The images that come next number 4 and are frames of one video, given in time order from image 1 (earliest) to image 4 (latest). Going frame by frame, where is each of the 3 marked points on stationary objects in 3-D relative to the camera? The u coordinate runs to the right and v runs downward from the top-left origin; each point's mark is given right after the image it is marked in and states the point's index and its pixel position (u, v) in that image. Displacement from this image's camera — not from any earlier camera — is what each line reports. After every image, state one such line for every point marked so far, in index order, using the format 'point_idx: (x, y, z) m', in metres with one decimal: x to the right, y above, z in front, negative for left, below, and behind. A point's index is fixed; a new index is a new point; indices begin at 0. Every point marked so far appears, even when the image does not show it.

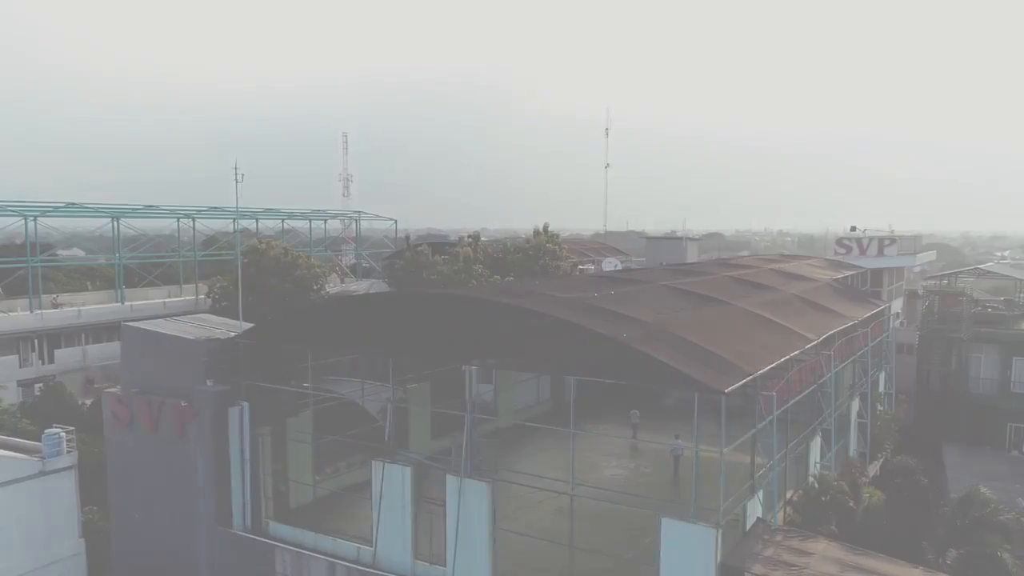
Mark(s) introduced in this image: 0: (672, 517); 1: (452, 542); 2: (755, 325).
0: (+2.0, -2.9, +9.1) m
1: (-1.0, -3.9, +11.2) m
2: (+4.4, -0.7, +13.0) m
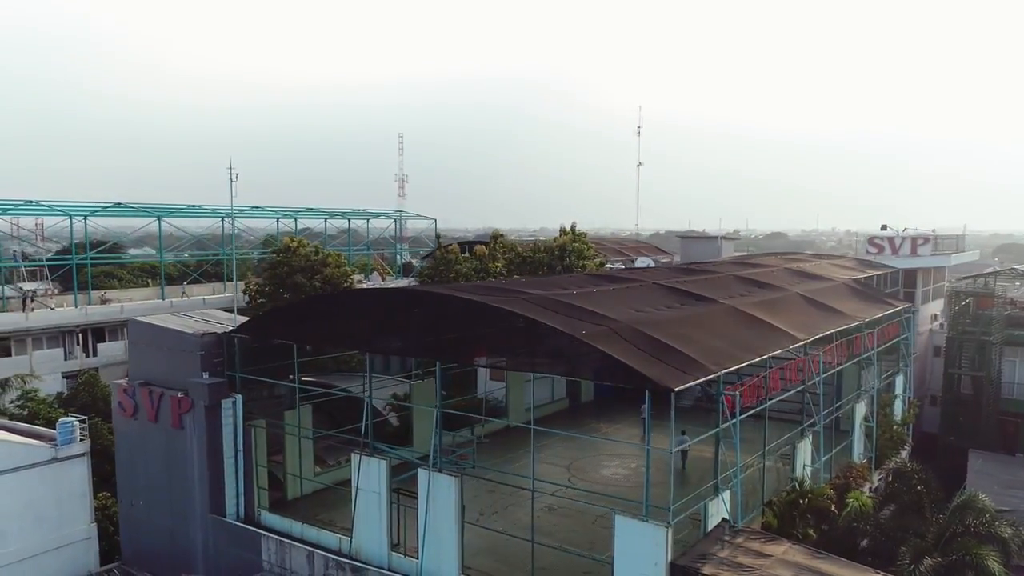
0: (+1.4, -2.8, +9.1) m
1: (-1.4, -3.9, +11.3) m
2: (+4.0, -0.7, +12.8) m
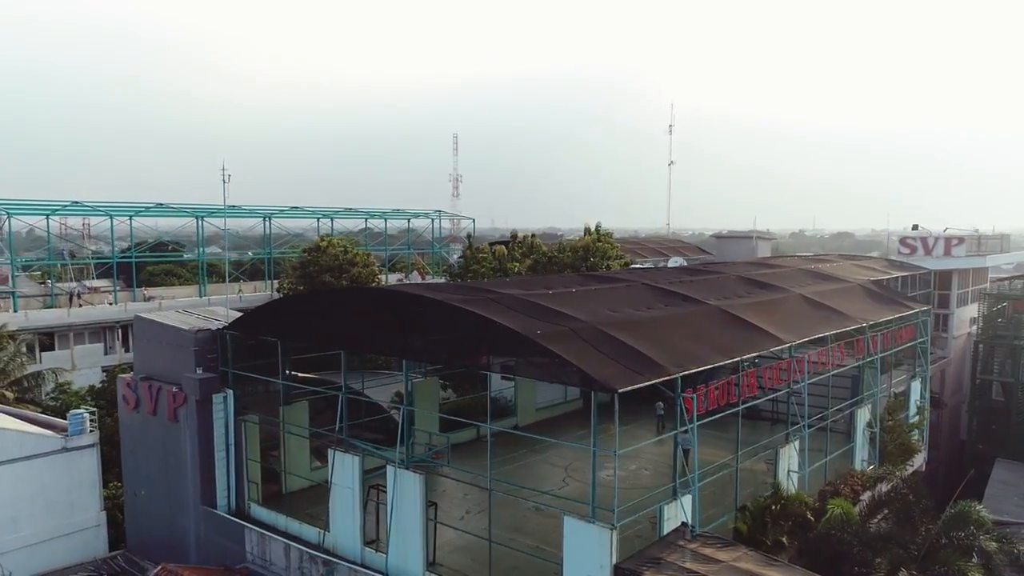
0: (+0.8, -2.8, +9.0) m
1: (-1.9, -3.9, +11.5) m
2: (+3.7, -0.7, +12.6) m
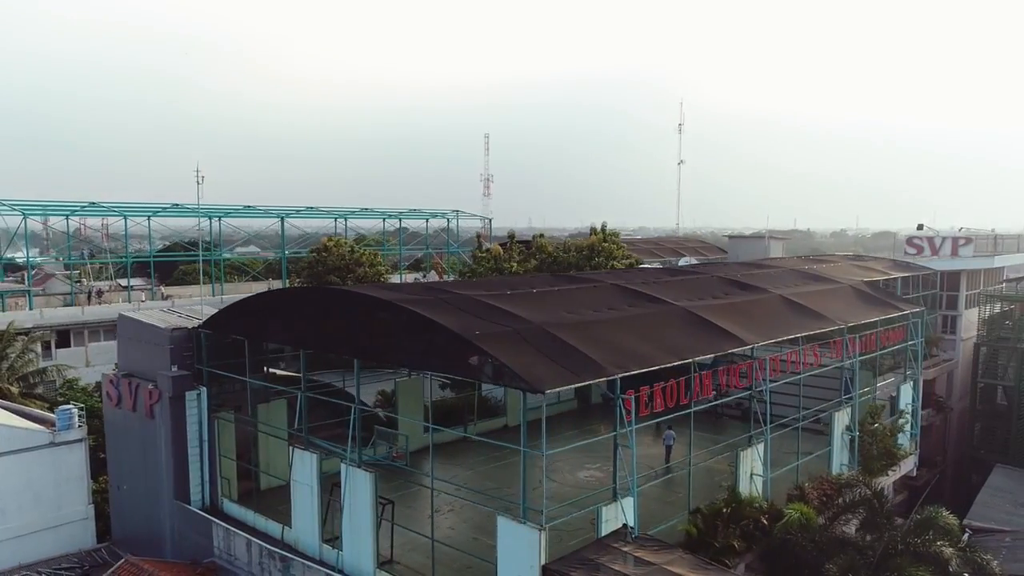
0: (-0.1, -2.8, +9.0) m
1: (-2.6, -3.9, +11.6) m
2: (+3.0, -0.7, +12.5) m
